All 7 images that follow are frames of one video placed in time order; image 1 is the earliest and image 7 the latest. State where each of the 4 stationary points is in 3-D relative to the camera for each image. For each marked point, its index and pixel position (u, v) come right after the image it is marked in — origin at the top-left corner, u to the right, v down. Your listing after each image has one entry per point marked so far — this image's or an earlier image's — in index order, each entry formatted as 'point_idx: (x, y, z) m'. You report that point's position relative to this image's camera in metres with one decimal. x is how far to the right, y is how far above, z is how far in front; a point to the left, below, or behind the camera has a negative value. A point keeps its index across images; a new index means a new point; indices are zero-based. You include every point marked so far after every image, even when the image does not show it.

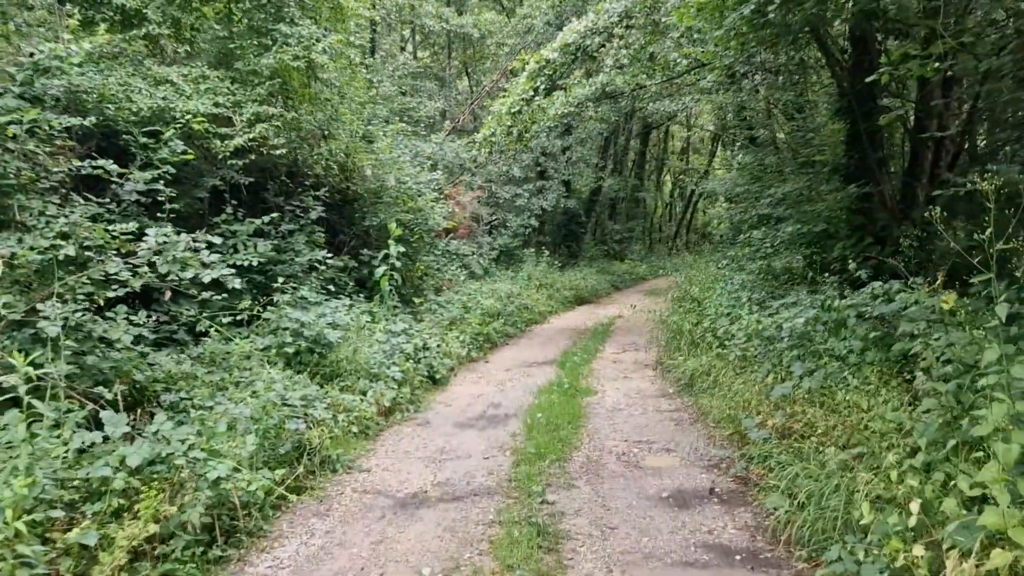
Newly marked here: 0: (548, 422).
0: (+0.3, -1.1, +7.1) m
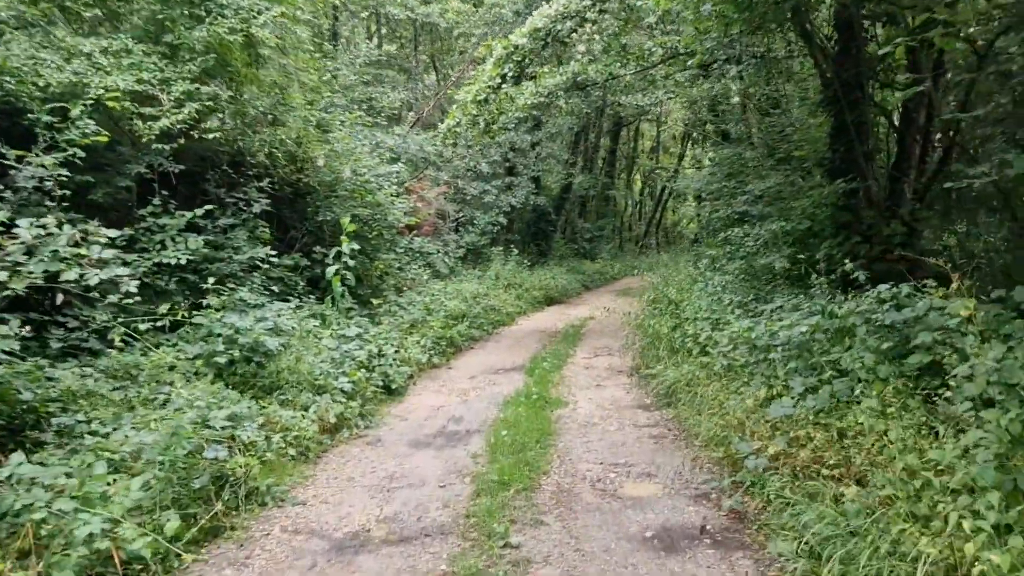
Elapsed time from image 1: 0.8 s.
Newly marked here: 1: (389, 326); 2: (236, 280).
0: (0.0, -1.1, +6.3) m
1: (-1.6, -0.5, +11.0) m
2: (-2.7, +0.1, +8.2) m
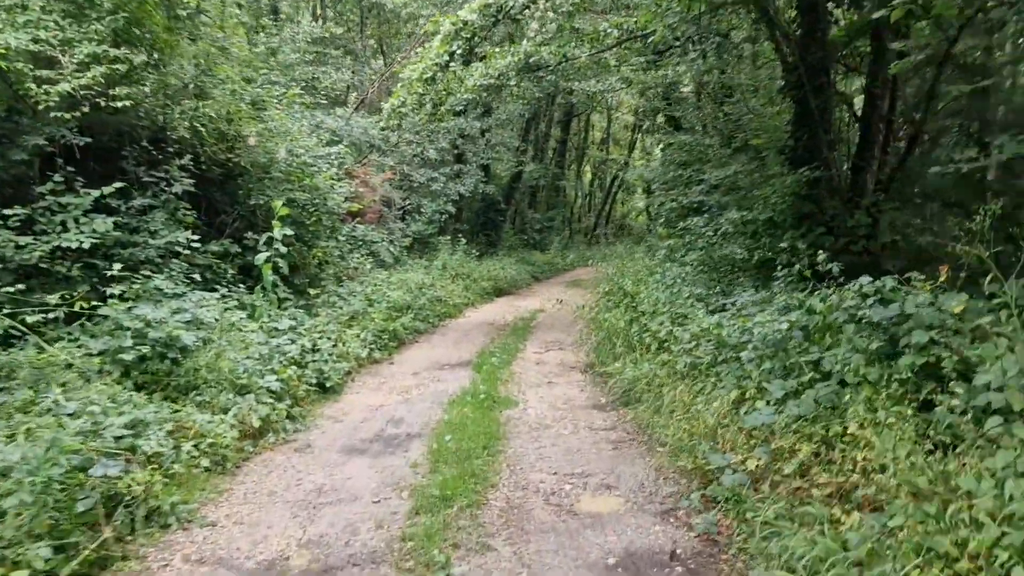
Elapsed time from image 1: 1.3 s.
0: (-0.4, -1.1, +5.7) m
1: (-2.3, -0.4, +10.3) m
2: (-3.1, +0.2, +7.4) m
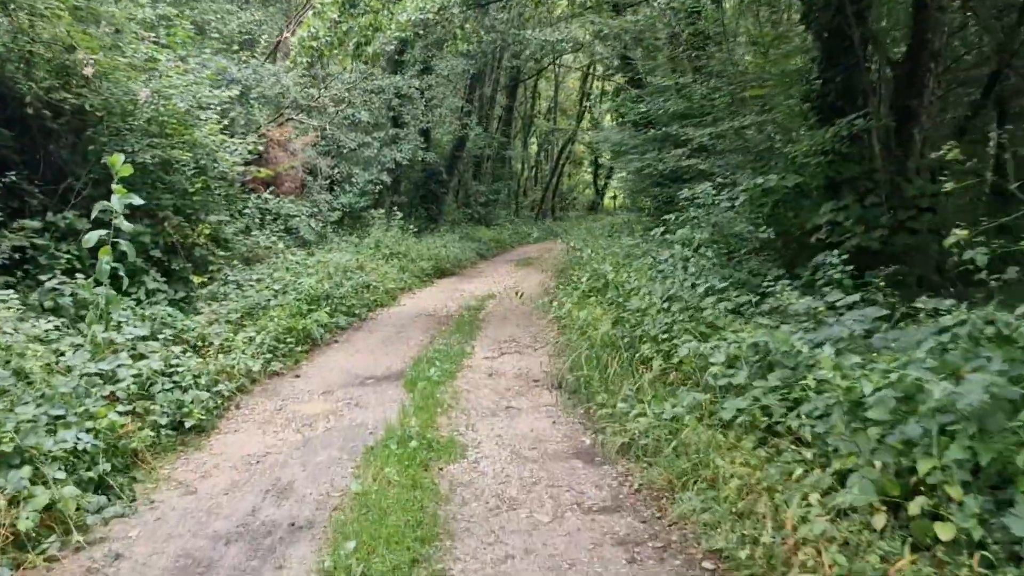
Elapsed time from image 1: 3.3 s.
0: (-0.6, -1.1, +3.3) m
1: (-2.8, -0.3, +7.8) m
2: (-3.5, +0.2, +4.8) m
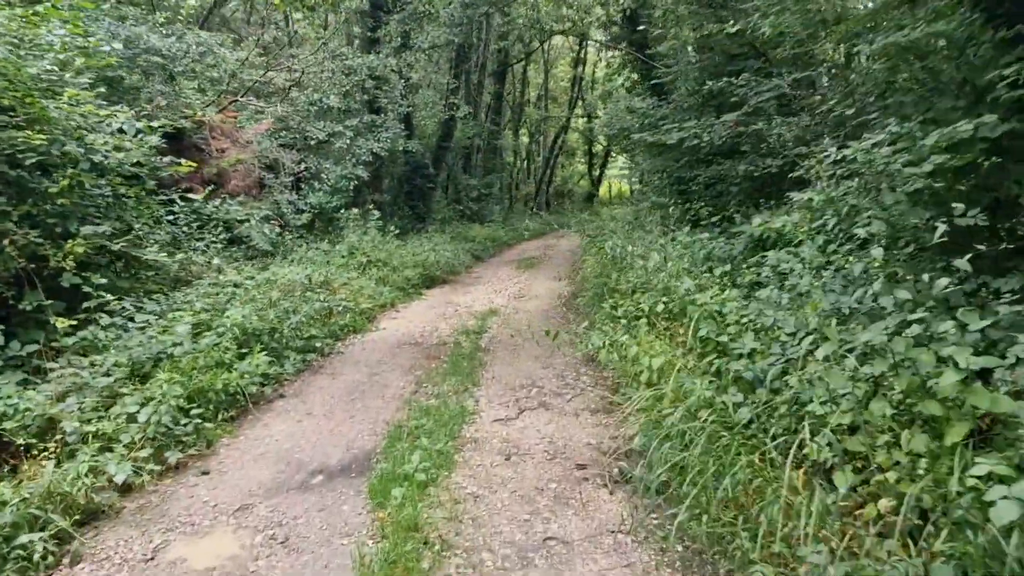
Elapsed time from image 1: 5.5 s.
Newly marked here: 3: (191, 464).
0: (-0.4, -1.3, +0.6) m
1: (-2.6, -0.6, +5.0) m
2: (-3.3, -0.1, +2.0) m
3: (-1.9, -1.0, +4.8) m
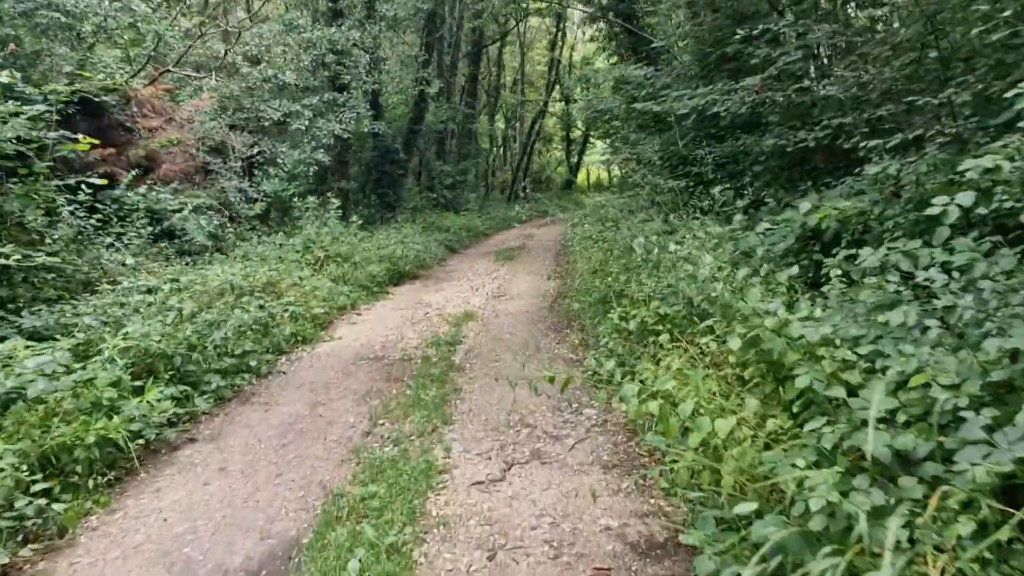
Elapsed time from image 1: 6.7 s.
0: (-0.3, -1.5, -1.0) m
1: (-2.7, -0.7, +3.4) m
2: (-3.3, -0.3, +0.4) m
3: (-1.9, -1.1, +3.3) m
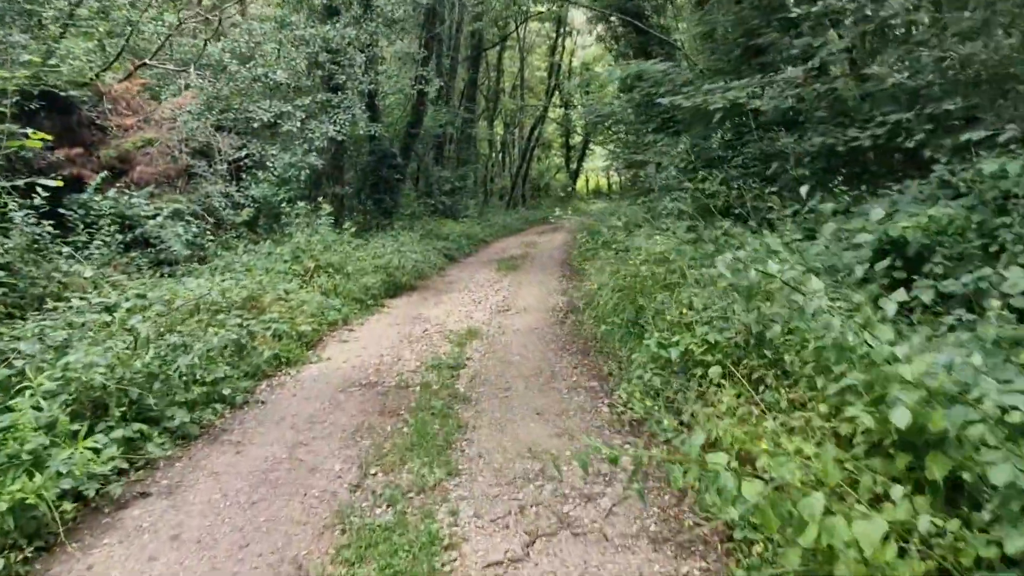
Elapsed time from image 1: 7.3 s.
0: (-0.2, -1.5, -1.8) m
1: (-2.6, -0.8, +2.5) m
2: (-3.2, -0.4, -0.5) m
3: (-1.8, -1.2, +2.4) m
